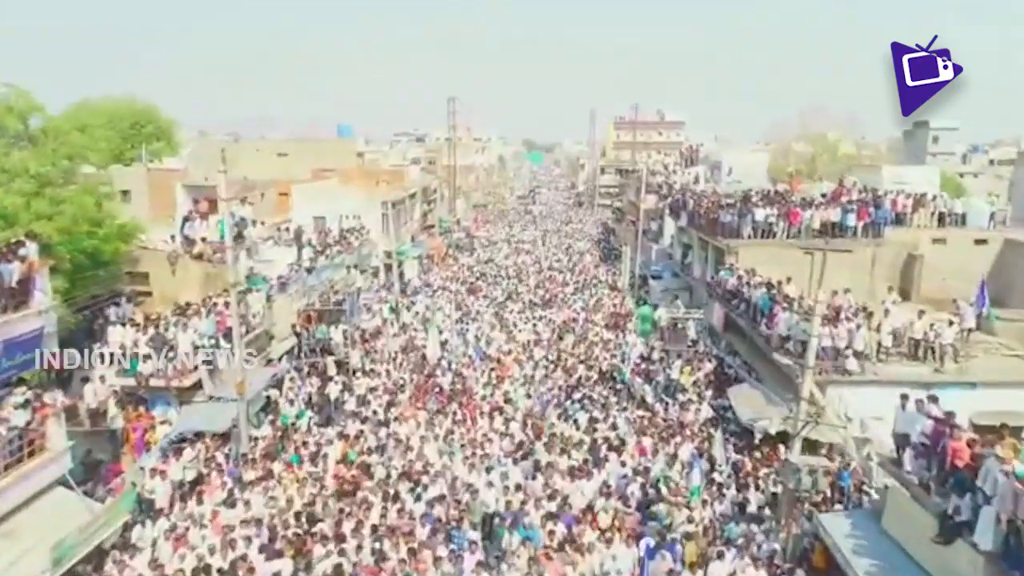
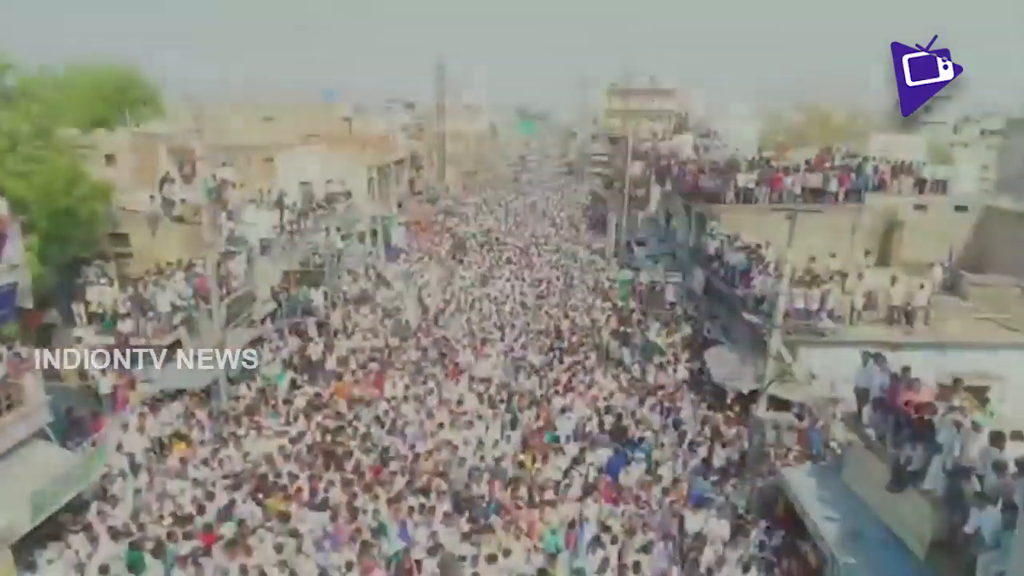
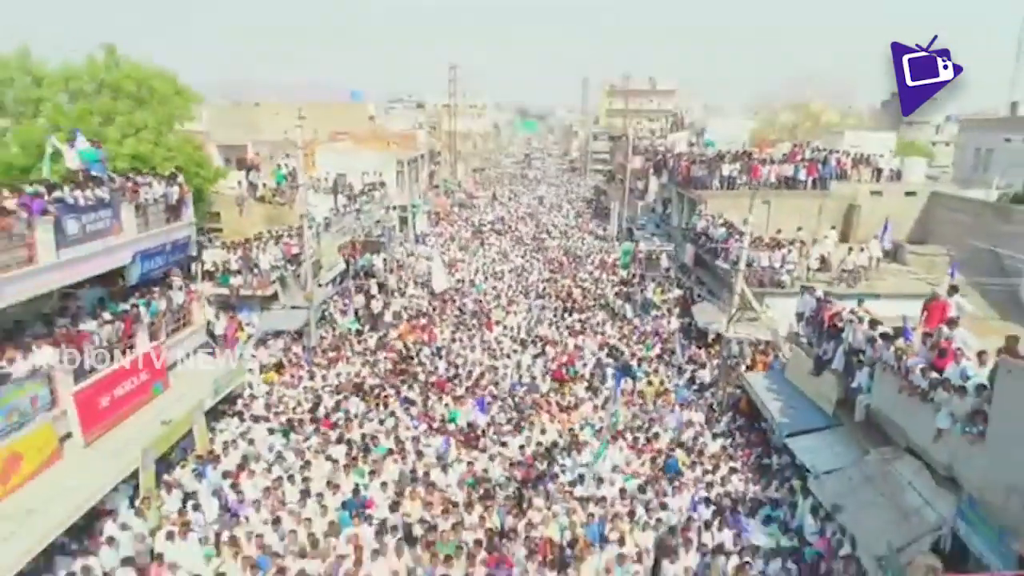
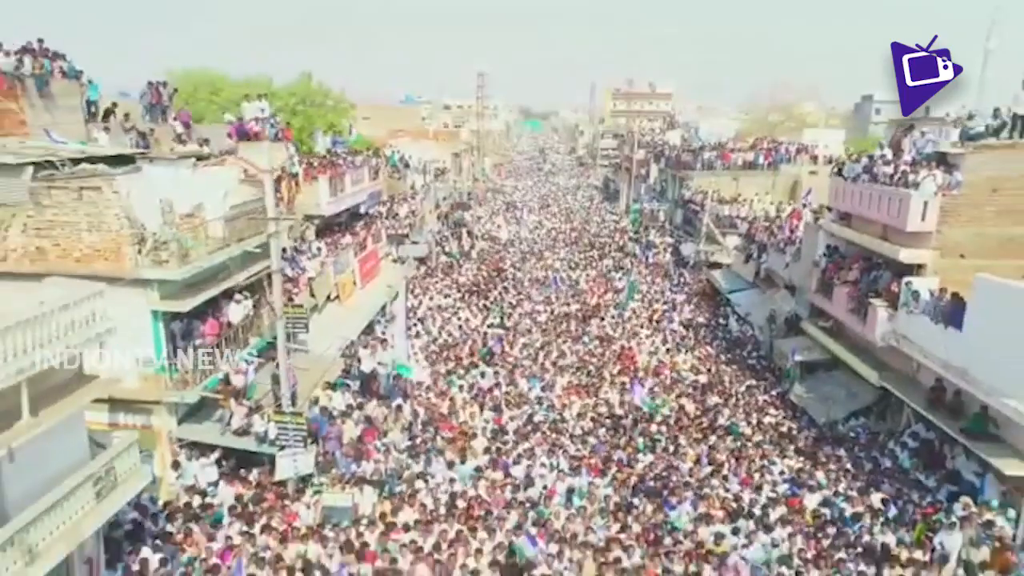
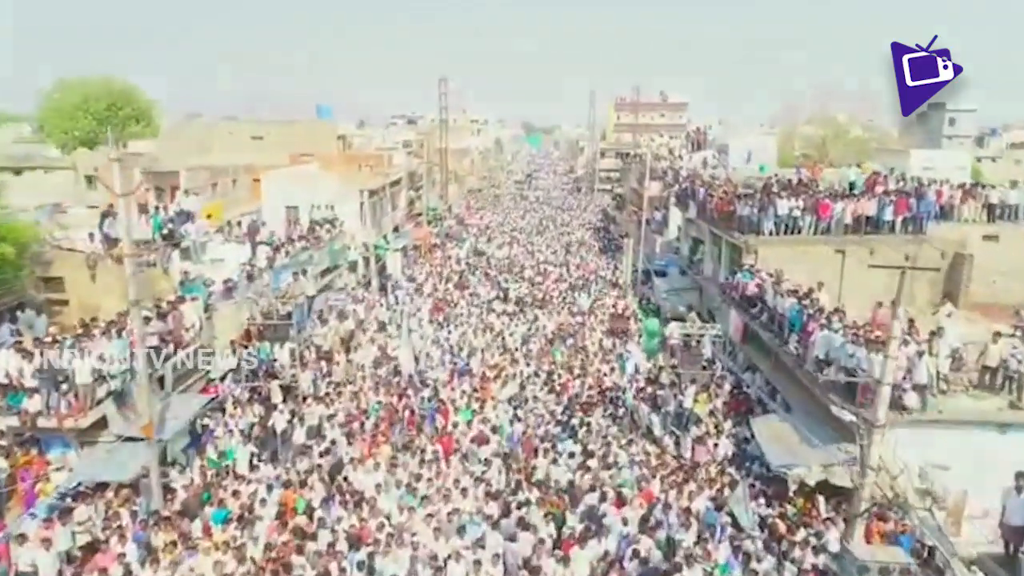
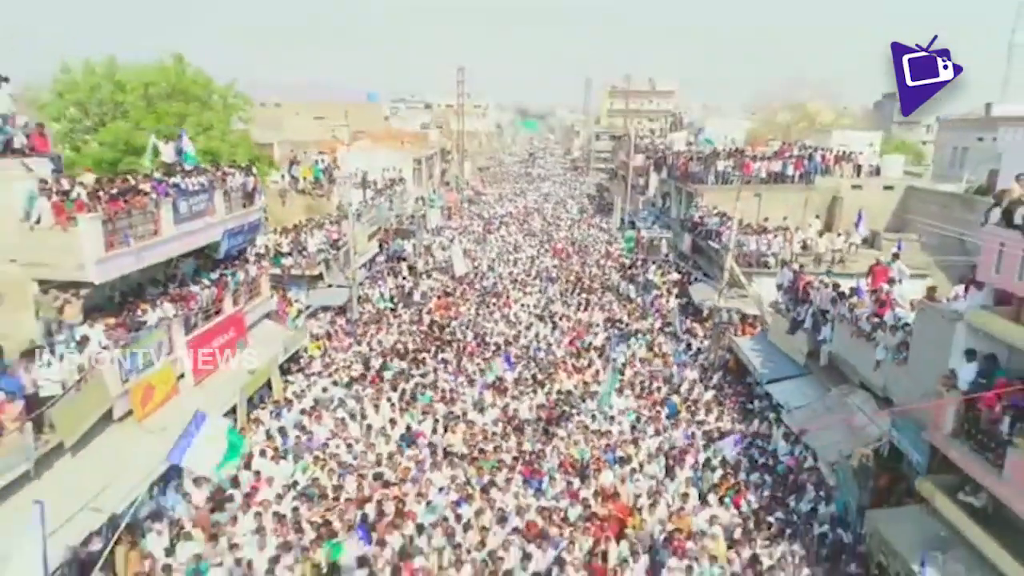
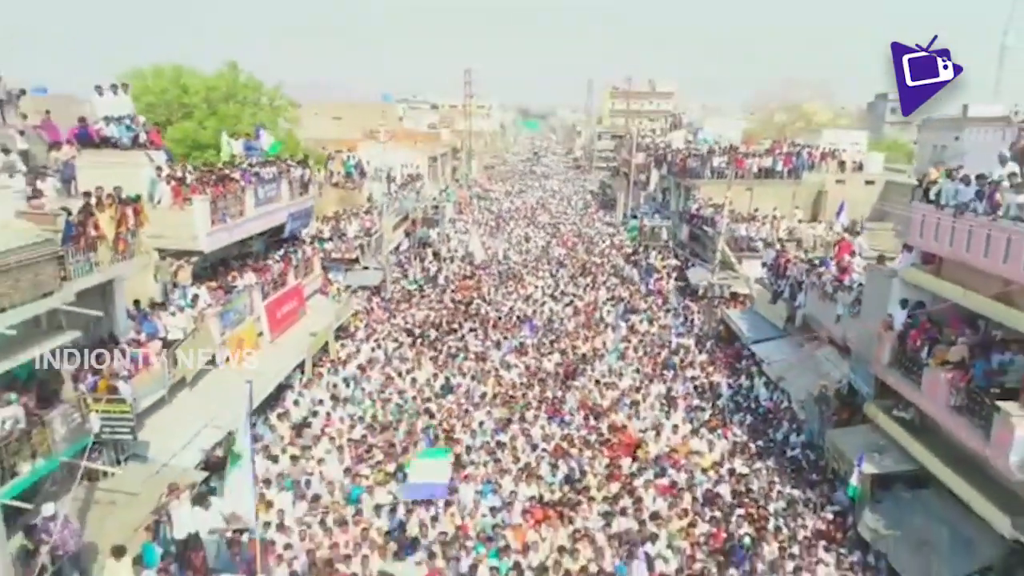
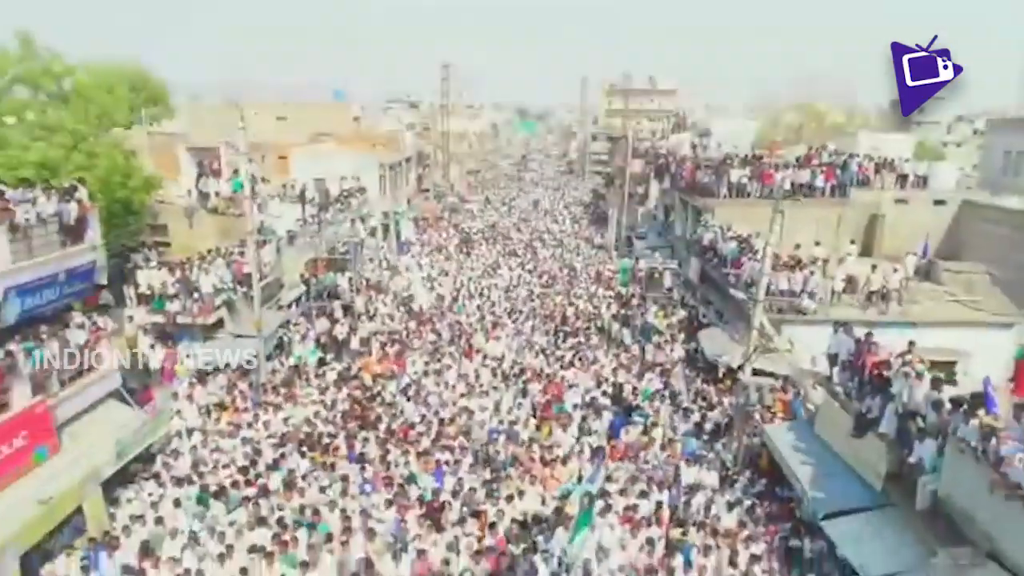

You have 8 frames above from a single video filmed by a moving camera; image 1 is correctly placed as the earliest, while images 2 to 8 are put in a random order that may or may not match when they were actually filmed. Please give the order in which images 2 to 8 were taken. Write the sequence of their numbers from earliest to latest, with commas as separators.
5, 2, 8, 3, 6, 7, 4
